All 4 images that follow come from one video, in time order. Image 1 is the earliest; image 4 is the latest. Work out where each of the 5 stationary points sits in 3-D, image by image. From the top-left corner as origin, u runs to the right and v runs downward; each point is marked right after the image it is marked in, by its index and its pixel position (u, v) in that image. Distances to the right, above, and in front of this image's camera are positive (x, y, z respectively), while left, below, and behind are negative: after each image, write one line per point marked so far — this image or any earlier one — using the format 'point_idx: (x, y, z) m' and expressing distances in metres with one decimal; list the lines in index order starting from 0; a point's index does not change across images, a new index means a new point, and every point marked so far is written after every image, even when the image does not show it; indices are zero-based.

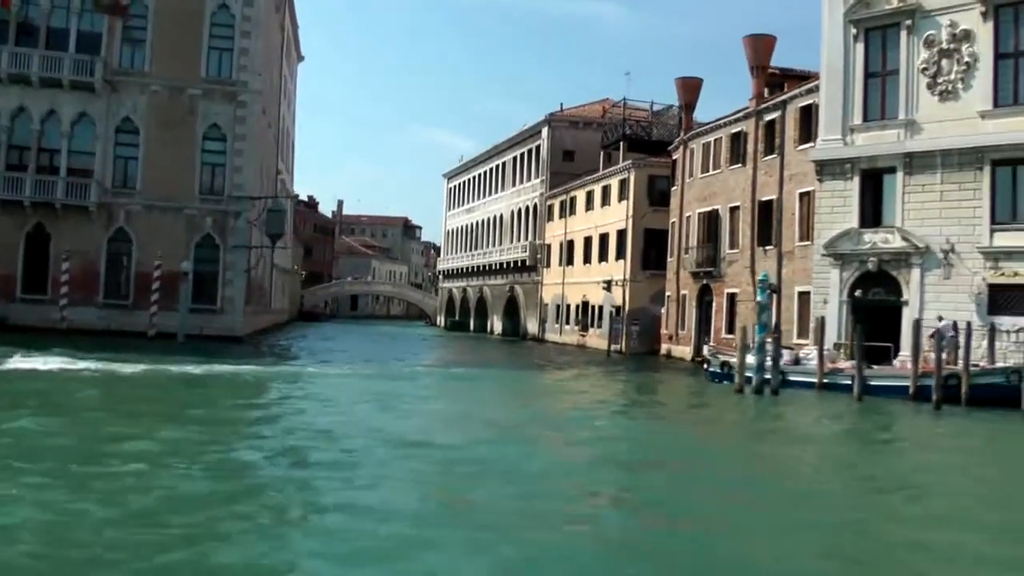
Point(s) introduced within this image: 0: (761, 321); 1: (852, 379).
0: (+3.5, -0.5, +21.6) m
1: (+4.5, -1.4, +21.2) m
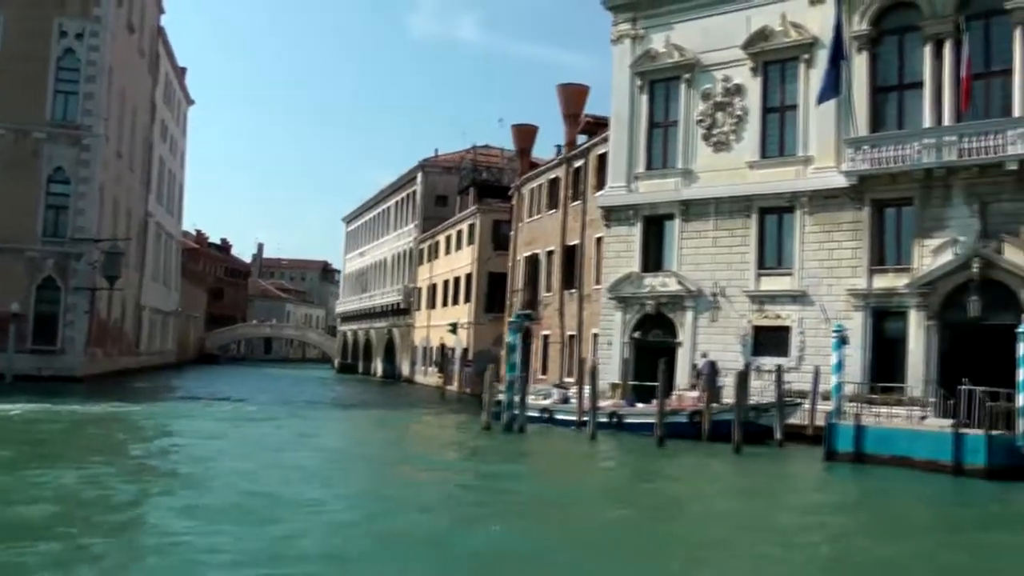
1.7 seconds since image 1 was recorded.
0: (-0.1, -1.2, +22.4) m
1: (+1.0, -2.0, +22.1) m
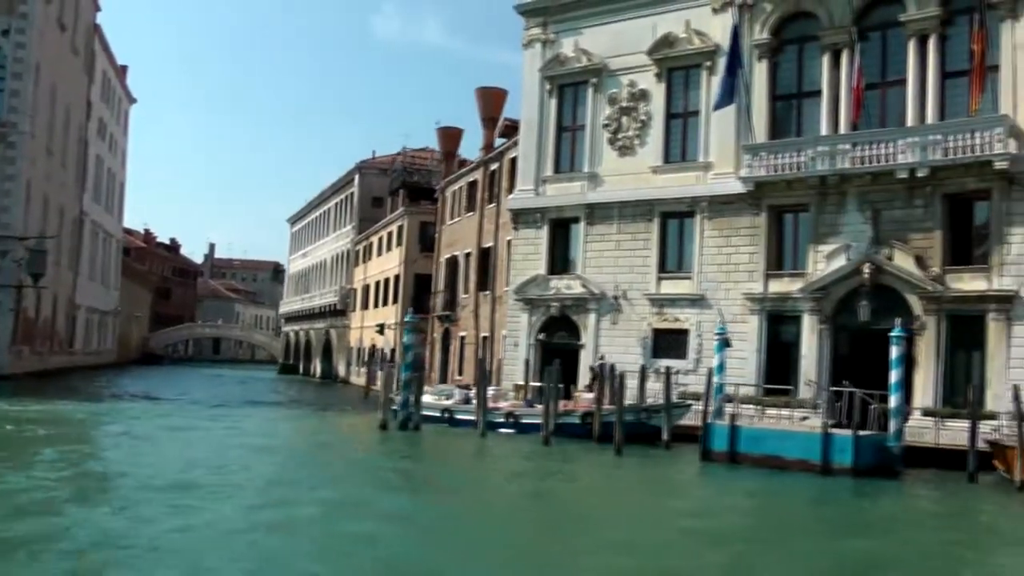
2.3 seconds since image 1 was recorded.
0: (-1.7, -1.2, +22.6) m
1: (-0.6, -2.1, +22.3) m
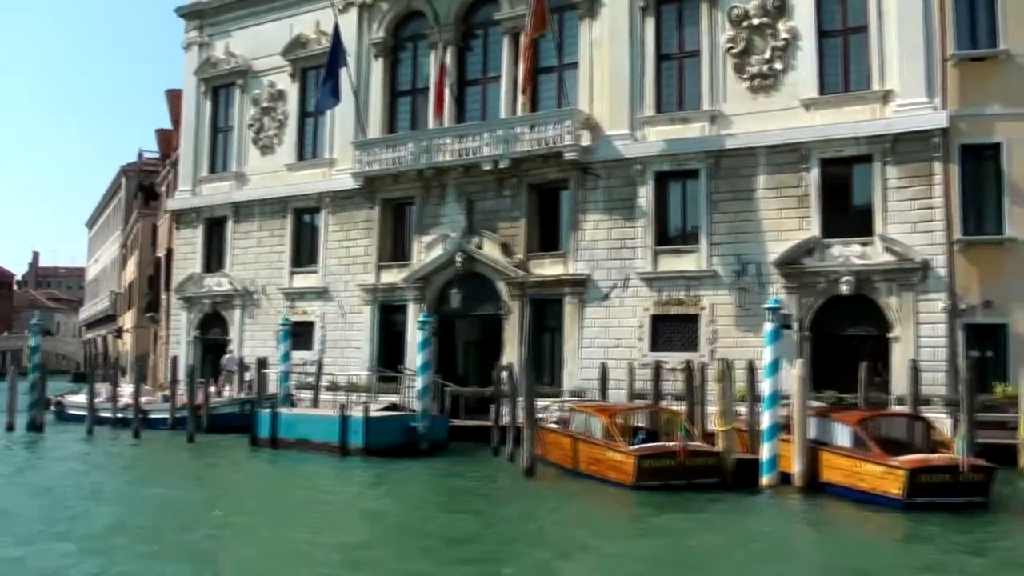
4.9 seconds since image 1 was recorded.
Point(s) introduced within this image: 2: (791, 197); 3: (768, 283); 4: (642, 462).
0: (-8.0, -1.2, +23.1) m
1: (-6.9, -2.0, +22.9) m
2: (+4.0, +1.3, +19.9) m
3: (+3.6, +0.1, +19.9) m
4: (+1.4, -1.8, +14.2) m
